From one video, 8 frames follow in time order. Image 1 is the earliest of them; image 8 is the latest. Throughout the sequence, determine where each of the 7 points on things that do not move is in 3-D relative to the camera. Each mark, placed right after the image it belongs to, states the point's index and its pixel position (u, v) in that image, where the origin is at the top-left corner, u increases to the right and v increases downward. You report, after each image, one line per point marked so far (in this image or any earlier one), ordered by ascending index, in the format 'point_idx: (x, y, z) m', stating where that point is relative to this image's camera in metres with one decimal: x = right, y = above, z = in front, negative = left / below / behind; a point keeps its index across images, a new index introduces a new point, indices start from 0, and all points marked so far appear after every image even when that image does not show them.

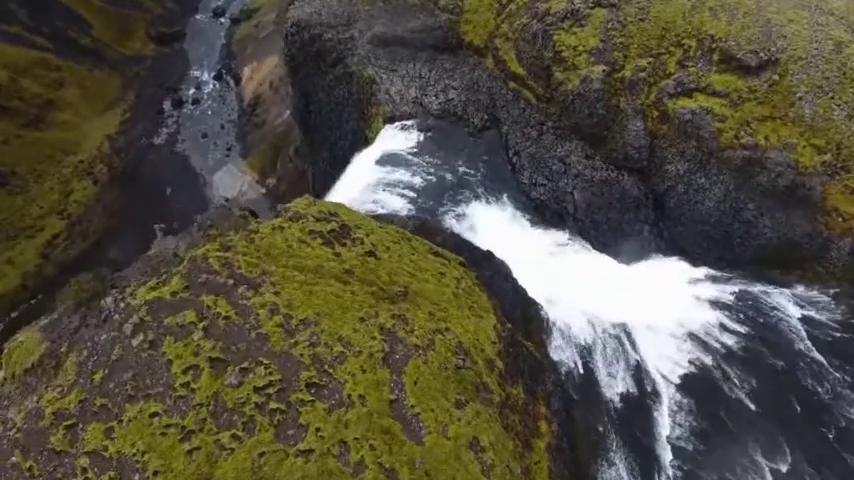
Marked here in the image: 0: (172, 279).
0: (-8.6, -1.4, +17.7) m
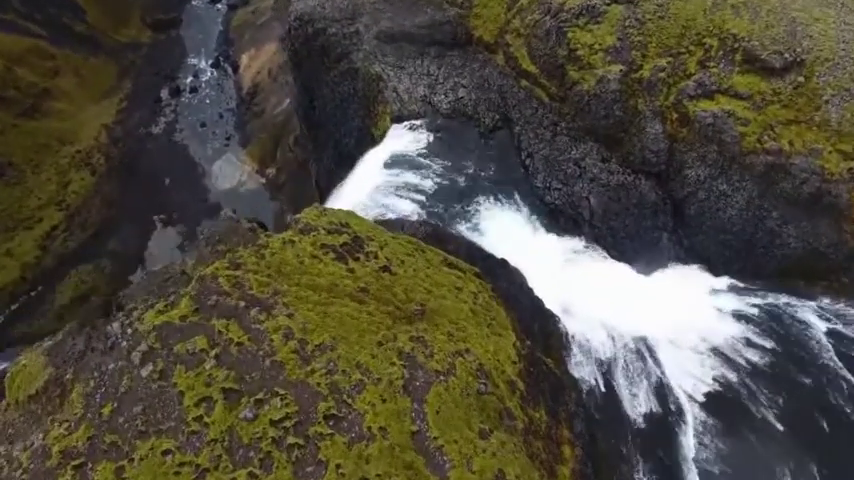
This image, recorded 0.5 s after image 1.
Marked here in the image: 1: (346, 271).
0: (-8.0, -2.0, +17.0) m
1: (-3.0, -1.2, +19.4) m
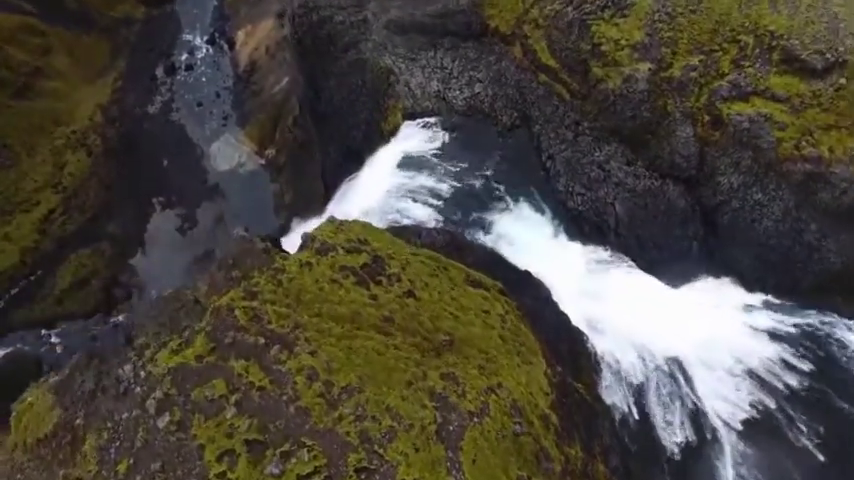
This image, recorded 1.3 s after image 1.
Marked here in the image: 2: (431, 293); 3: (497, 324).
0: (-7.0, -3.0, +15.9) m
1: (-2.0, -2.0, +18.3) m
2: (+0.2, -2.0, +19.5) m
3: (+2.6, -3.2, +19.5) m
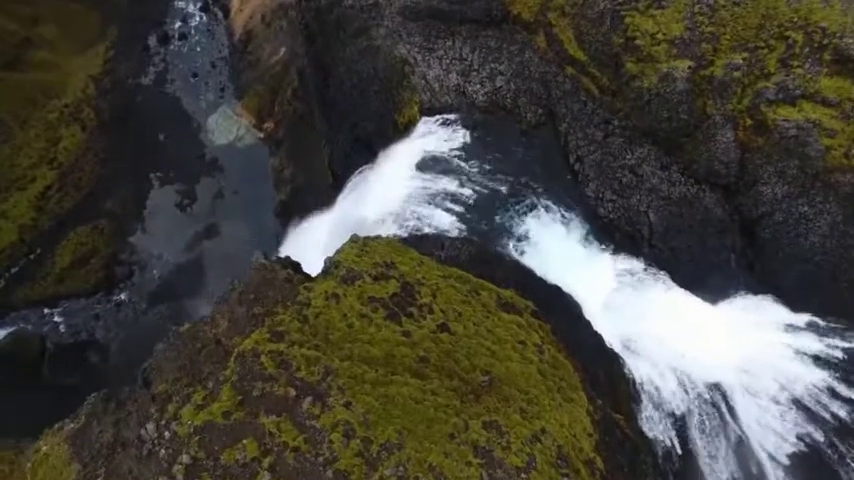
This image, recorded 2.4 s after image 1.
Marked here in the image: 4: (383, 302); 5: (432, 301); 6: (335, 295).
0: (-5.8, -4.2, +14.8) m
1: (-0.8, -3.1, +17.1) m
2: (+1.4, -3.0, +18.4) m
3: (+3.8, -4.2, +18.4) m
4: (-1.5, -2.2, +18.1) m
5: (+0.2, -2.2, +18.7) m
6: (-3.1, -1.9, +18.0) m
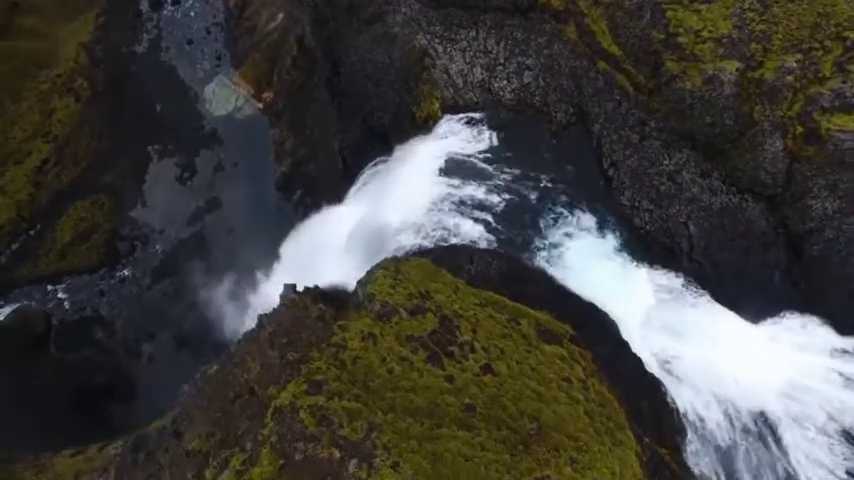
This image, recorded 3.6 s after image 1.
0: (-4.4, -5.7, +13.9) m
1: (+0.6, -4.3, +16.2) m
2: (+2.8, -4.1, +17.5) m
3: (+5.2, -5.3, +17.6) m
4: (-0.1, -3.3, +17.1) m
5: (+1.5, -3.3, +17.8) m
6: (-1.8, -3.1, +16.9) m
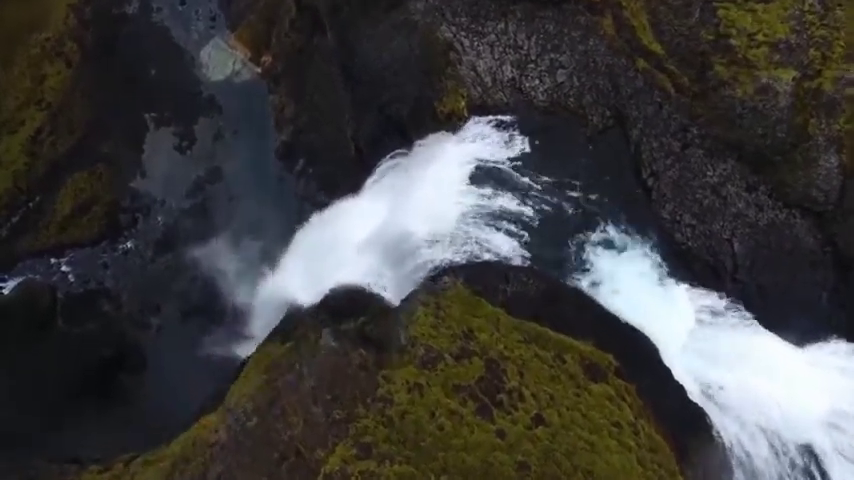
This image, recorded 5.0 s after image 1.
0: (-2.9, -7.3, +13.4) m
1: (+2.1, -5.8, +15.6) m
2: (+4.3, -5.5, +16.8) m
3: (+6.7, -6.6, +17.0) m
4: (+1.4, -4.7, +16.4) m
5: (+3.1, -4.7, +17.0) m
6: (-0.3, -4.5, +16.2) m
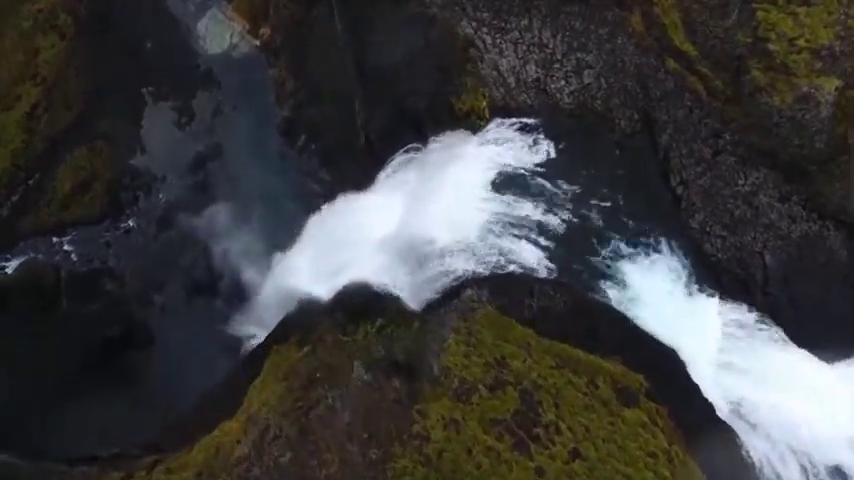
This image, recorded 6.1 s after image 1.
0: (-1.8, -8.5, +13.3) m
1: (+3.2, -6.9, +15.4) m
2: (+5.4, -6.4, +16.6) m
3: (+7.8, -7.6, +16.9) m
4: (+2.5, -5.7, +16.1) m
5: (+4.2, -5.6, +16.8) m
6: (+0.8, -5.5, +15.9) m
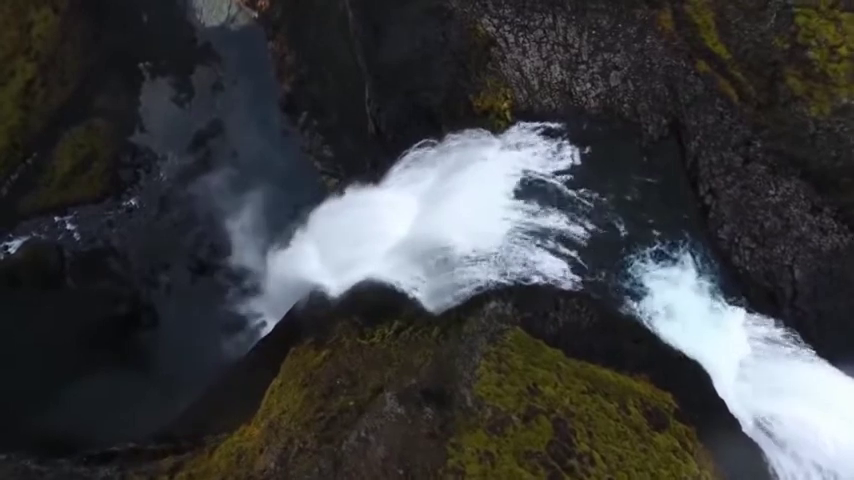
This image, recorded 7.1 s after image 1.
0: (-0.7, -9.6, +13.4) m
1: (+4.2, -7.9, +15.4) m
2: (+6.4, -7.4, +16.6) m
3: (+8.9, -8.5, +16.9) m
4: (+3.5, -6.7, +16.1) m
5: (+5.2, -6.6, +16.7) m
6: (+1.9, -6.5, +15.8) m
